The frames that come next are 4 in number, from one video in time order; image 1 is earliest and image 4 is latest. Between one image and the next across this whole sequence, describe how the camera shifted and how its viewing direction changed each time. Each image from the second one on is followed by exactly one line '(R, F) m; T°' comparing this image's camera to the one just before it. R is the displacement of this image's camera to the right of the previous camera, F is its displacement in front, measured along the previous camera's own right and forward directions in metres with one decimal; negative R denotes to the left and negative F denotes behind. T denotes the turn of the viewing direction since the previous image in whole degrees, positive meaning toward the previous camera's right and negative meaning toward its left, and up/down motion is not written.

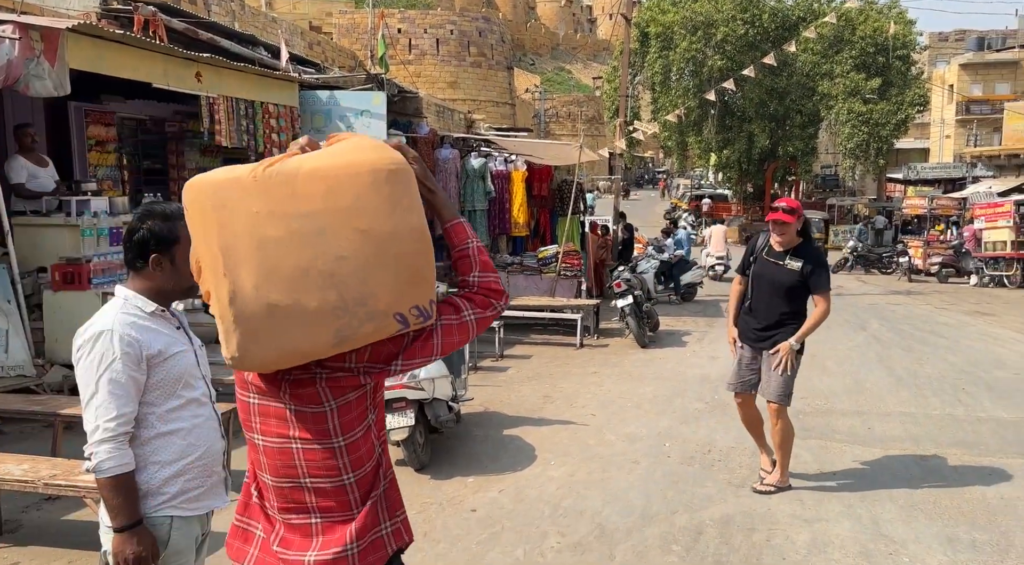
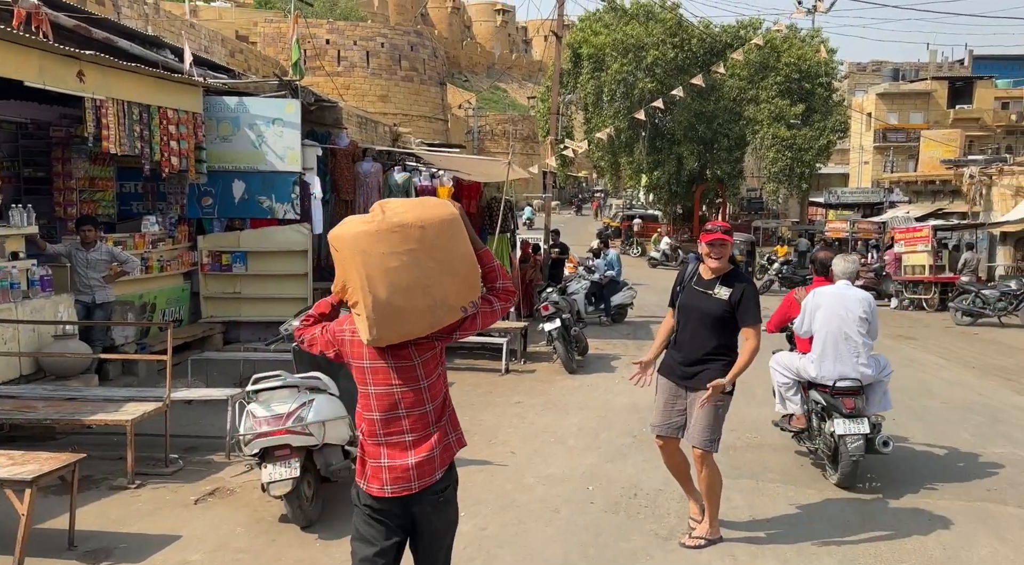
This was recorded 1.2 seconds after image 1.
(+0.1, +0.5) m; +4°
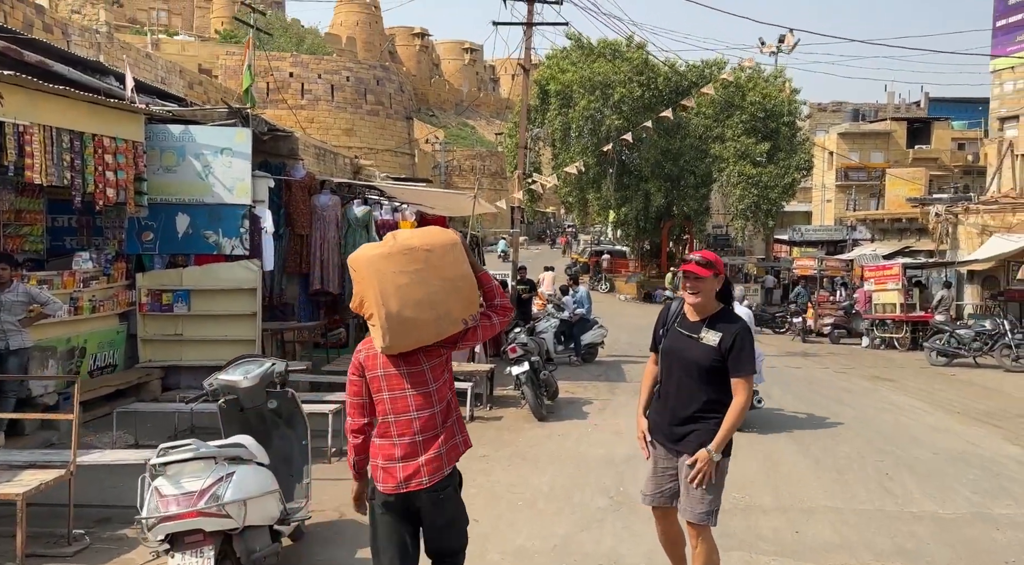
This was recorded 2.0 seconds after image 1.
(0.0, +0.6) m; +2°
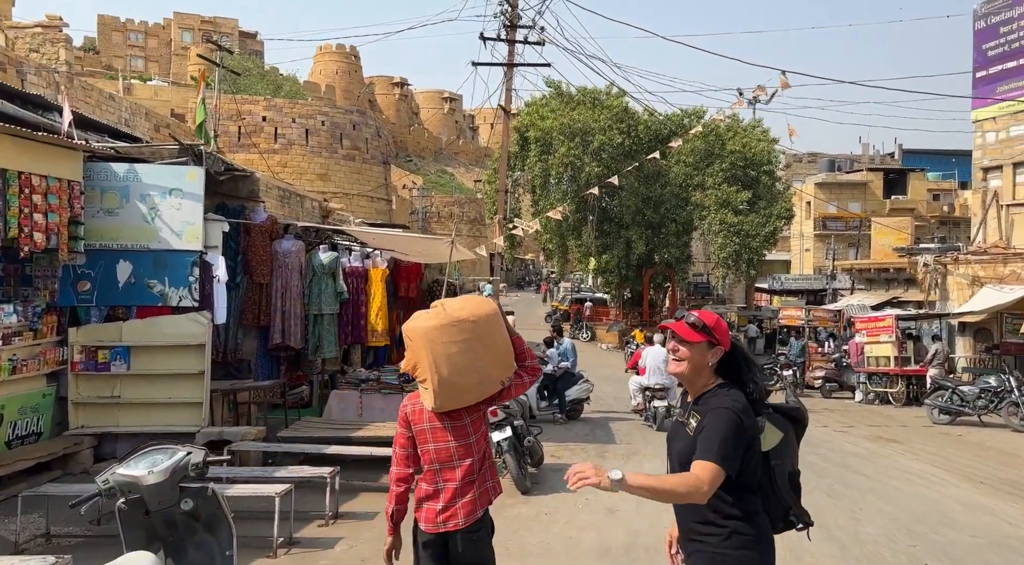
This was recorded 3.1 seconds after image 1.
(0.0, +0.9) m; +1°
